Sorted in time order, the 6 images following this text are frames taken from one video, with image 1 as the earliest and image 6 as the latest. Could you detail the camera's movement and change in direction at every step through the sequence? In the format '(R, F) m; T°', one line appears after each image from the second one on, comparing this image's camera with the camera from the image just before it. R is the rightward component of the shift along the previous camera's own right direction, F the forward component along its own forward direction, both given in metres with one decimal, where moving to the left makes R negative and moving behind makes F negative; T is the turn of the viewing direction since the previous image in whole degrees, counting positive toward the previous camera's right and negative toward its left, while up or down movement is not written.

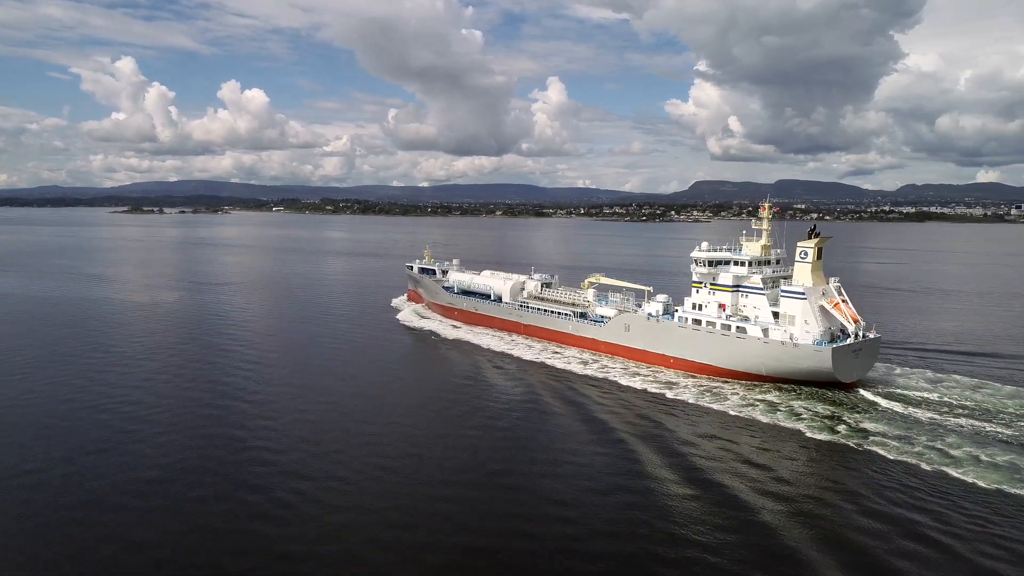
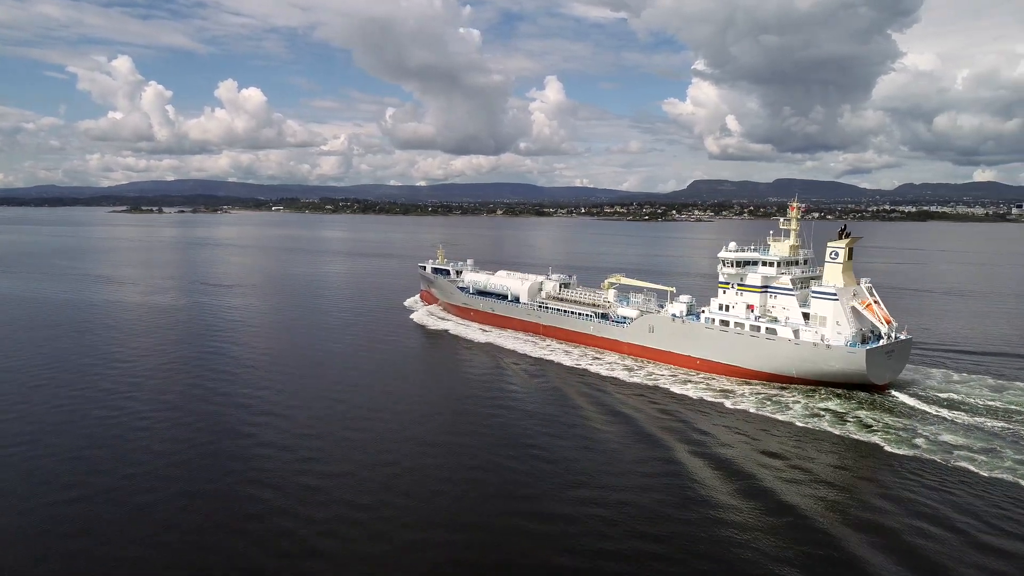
(-1.3, +0.2) m; 0°
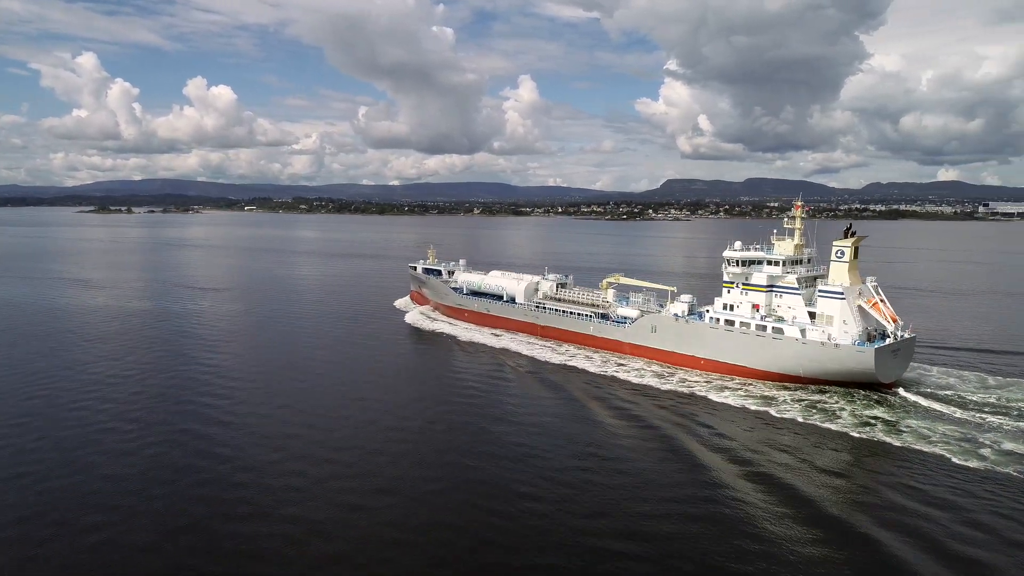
(-1.2, +0.6) m; +2°
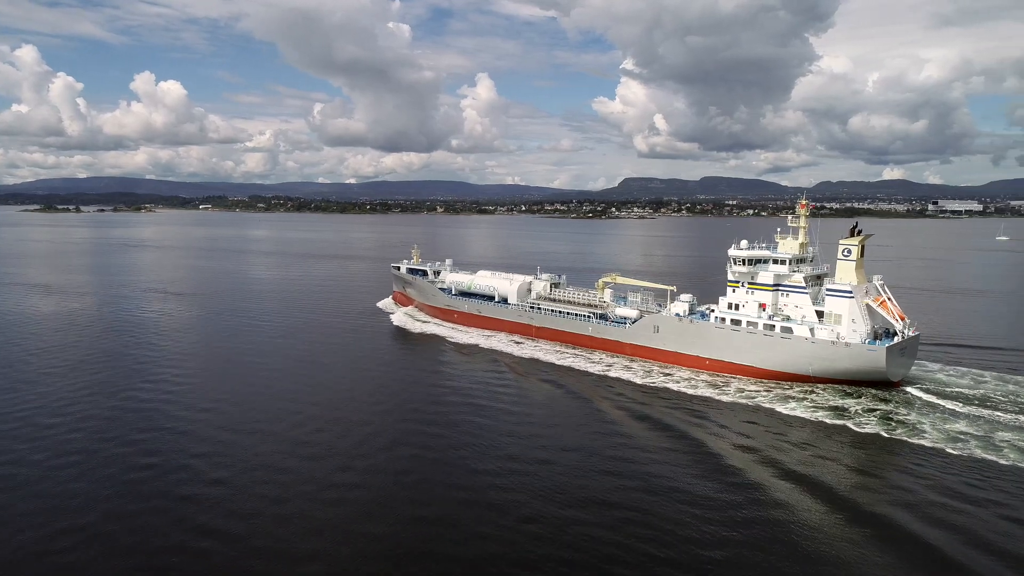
(-1.7, +0.9) m; +3°
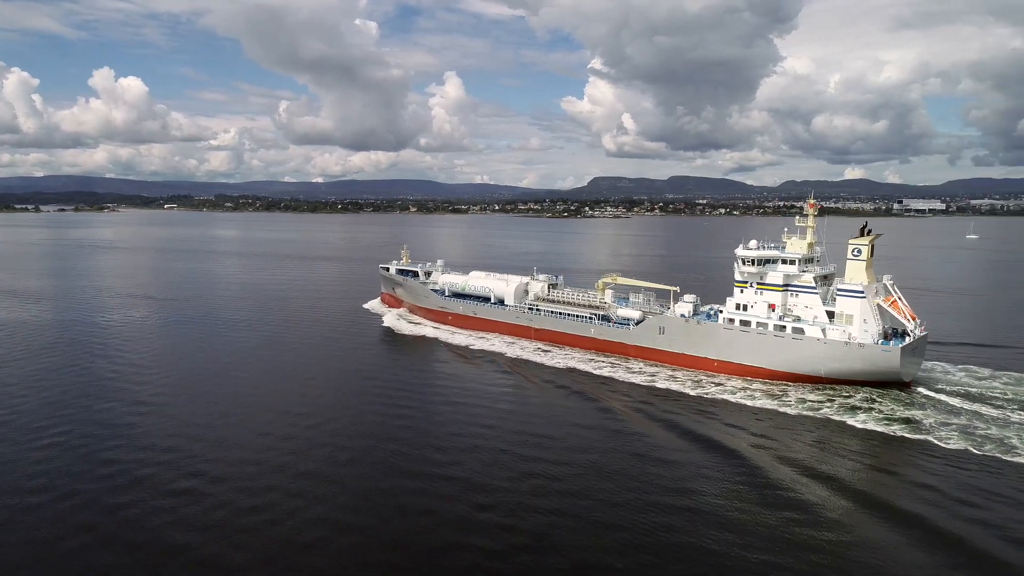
(-1.4, +0.8) m; +2°
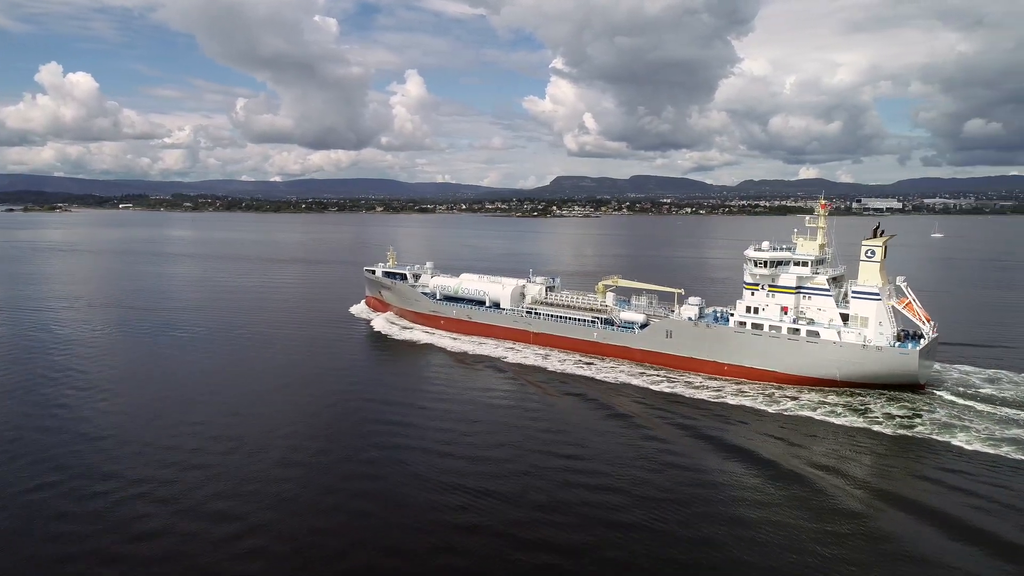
(-1.8, +1.1) m; +3°
